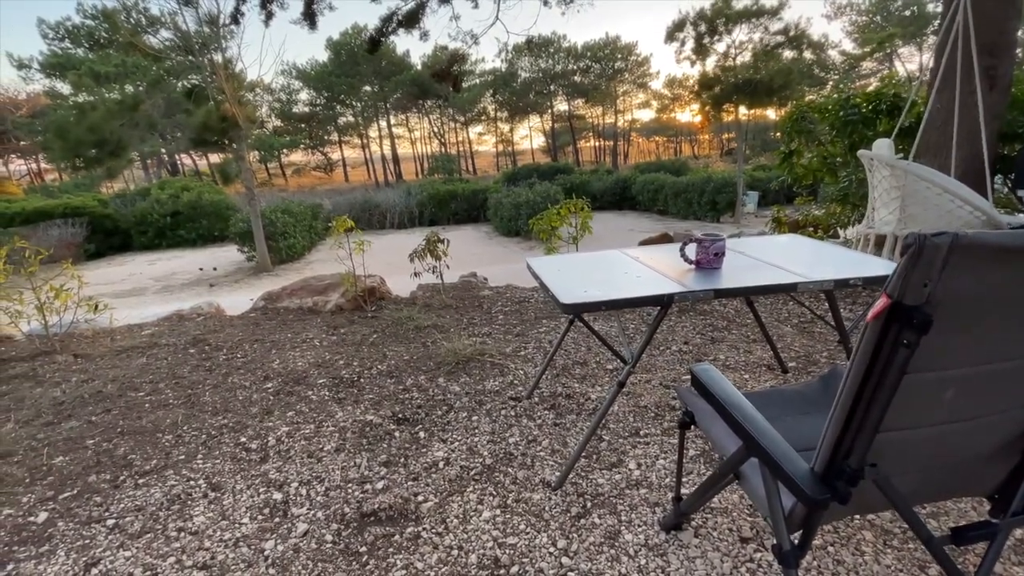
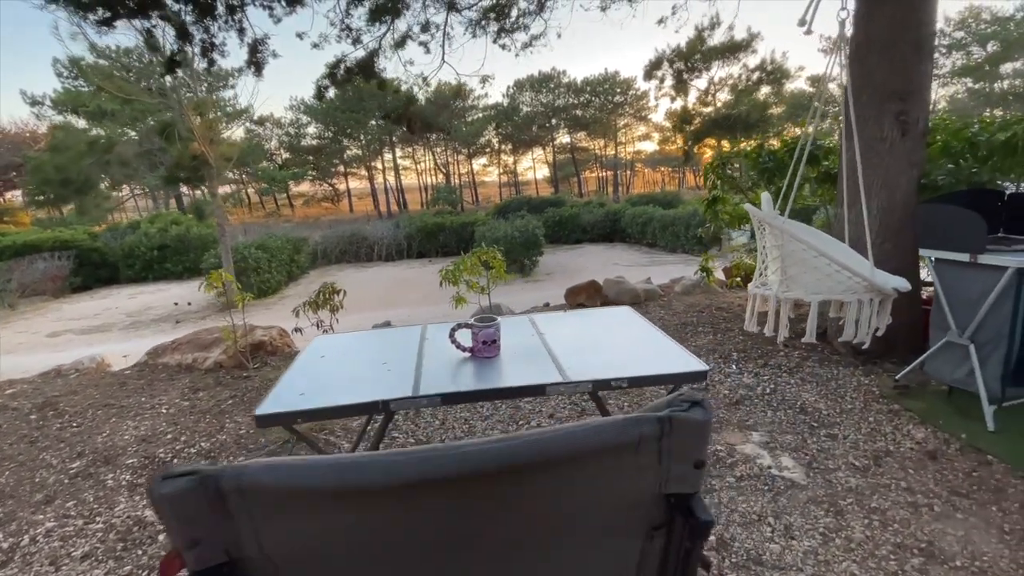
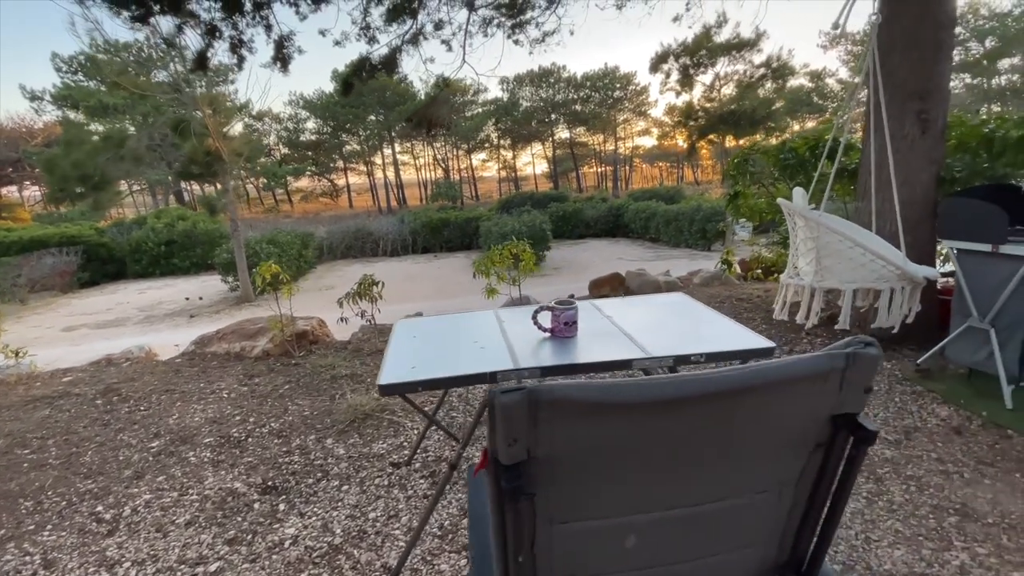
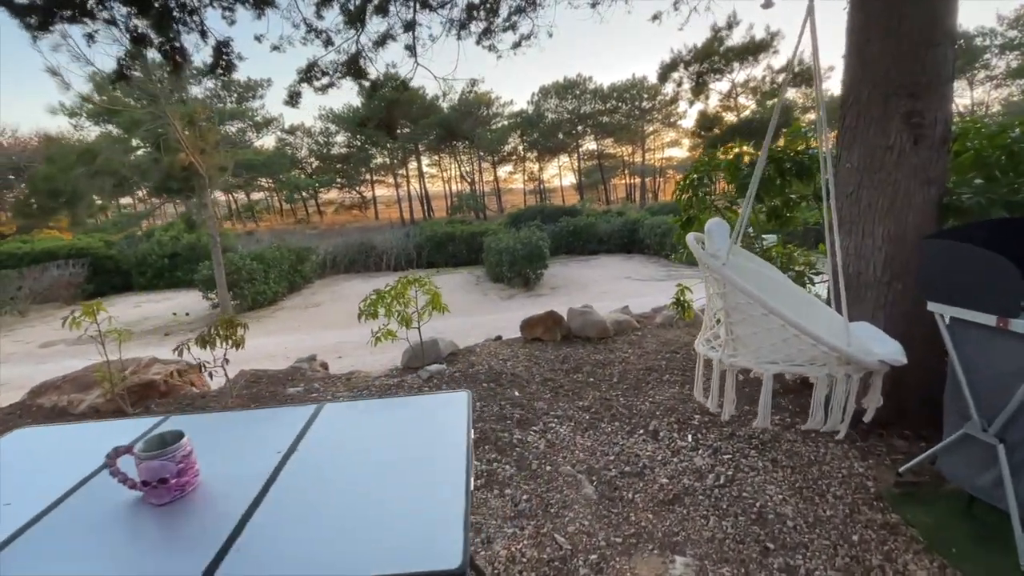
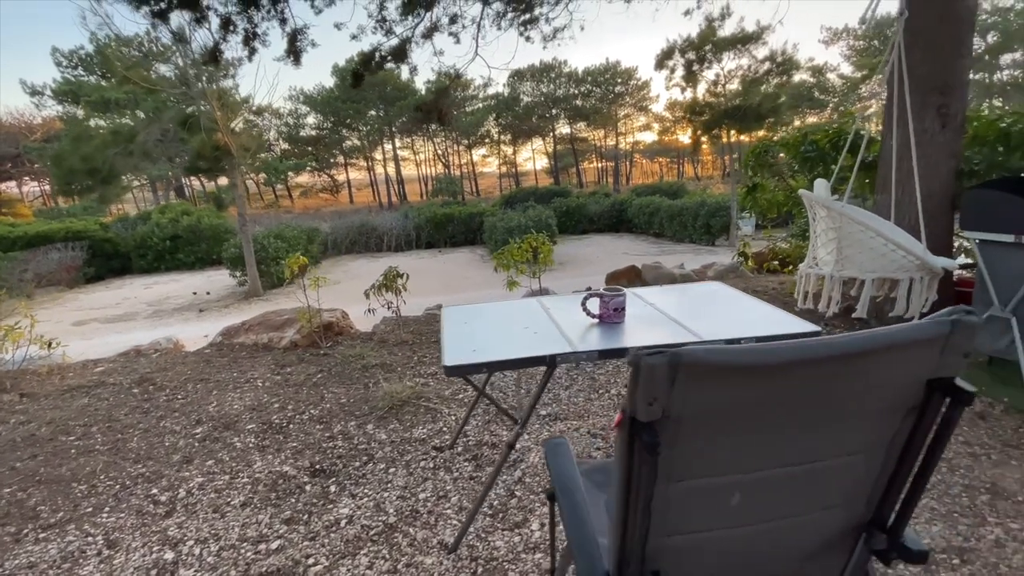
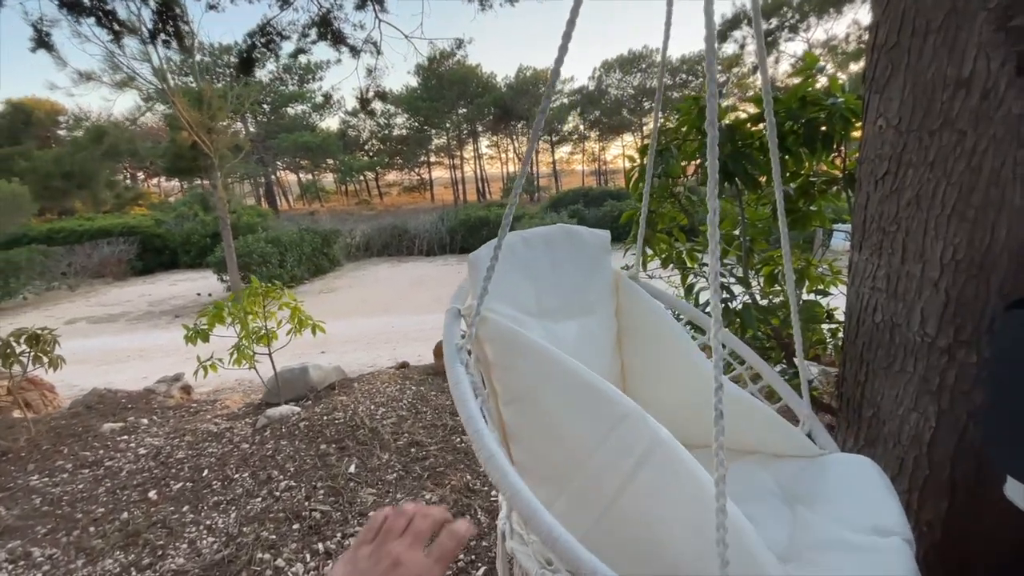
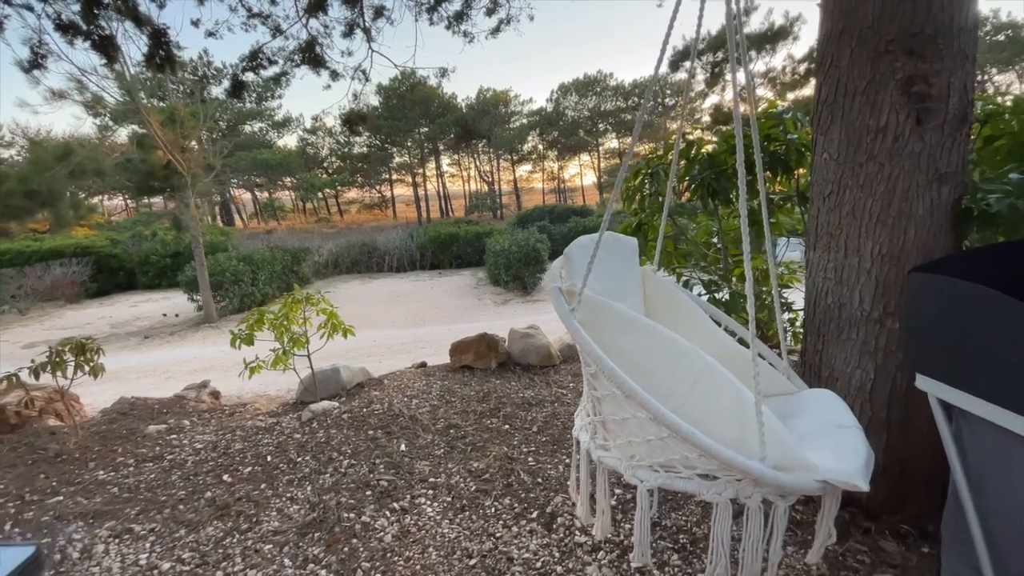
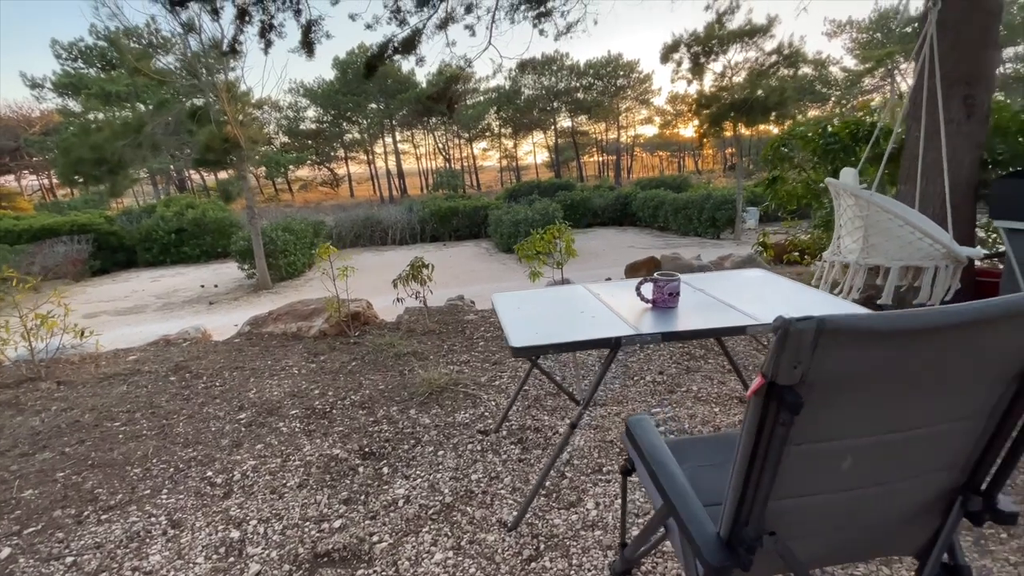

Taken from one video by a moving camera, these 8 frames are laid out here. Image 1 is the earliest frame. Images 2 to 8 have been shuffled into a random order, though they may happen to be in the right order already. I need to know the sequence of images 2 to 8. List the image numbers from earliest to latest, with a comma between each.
8, 5, 3, 2, 4, 7, 6
